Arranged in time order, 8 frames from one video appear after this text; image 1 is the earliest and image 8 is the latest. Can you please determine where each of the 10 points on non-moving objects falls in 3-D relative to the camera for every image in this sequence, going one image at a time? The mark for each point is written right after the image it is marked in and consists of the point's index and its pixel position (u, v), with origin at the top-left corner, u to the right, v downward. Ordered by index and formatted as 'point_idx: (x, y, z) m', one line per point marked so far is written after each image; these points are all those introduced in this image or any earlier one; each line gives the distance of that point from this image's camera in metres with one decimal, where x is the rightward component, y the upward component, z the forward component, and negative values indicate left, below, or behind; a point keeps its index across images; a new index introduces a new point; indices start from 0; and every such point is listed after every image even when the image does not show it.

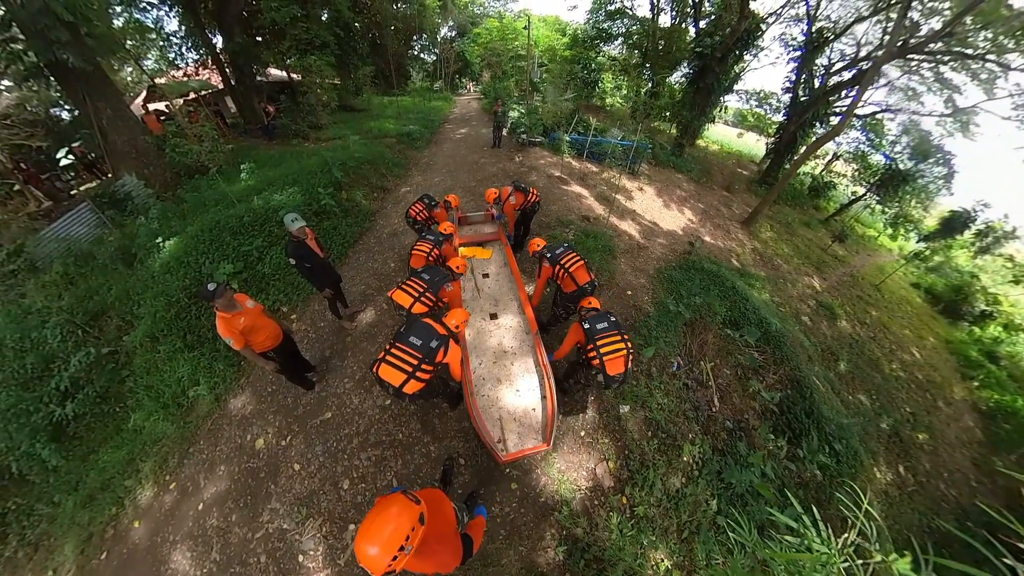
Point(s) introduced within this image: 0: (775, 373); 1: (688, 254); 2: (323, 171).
0: (+6.6, -2.1, +6.9) m
1: (+5.8, +1.0, +8.9) m
2: (-5.5, +3.4, +7.7) m
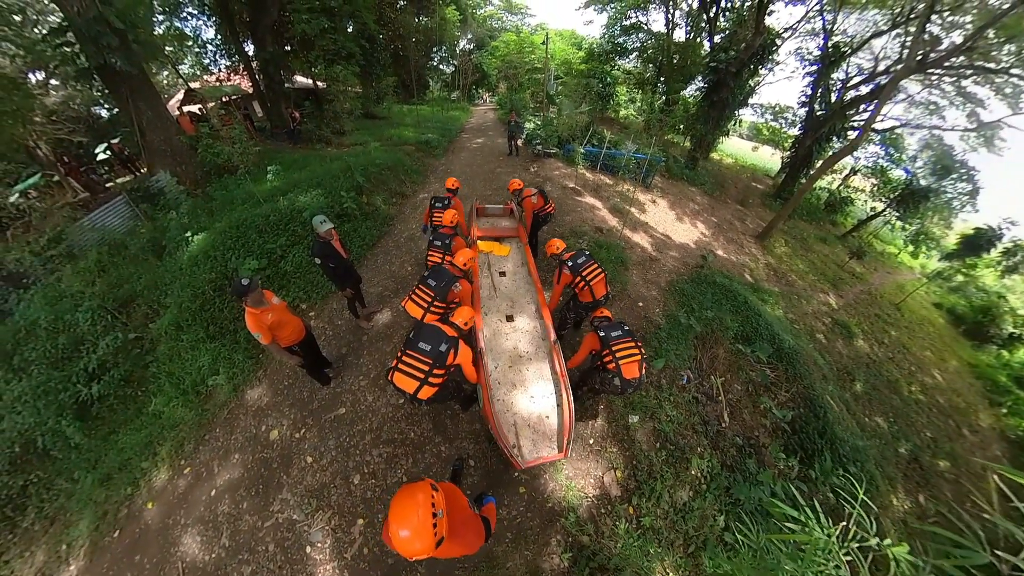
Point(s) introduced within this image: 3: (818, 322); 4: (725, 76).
0: (+6.8, -2.5, +6.8) m
1: (+6.1, +0.6, +8.9) m
2: (-5.1, +3.4, +8.1) m
3: (+13.3, -1.5, +11.9) m
4: (+12.1, +12.4, +15.6) m
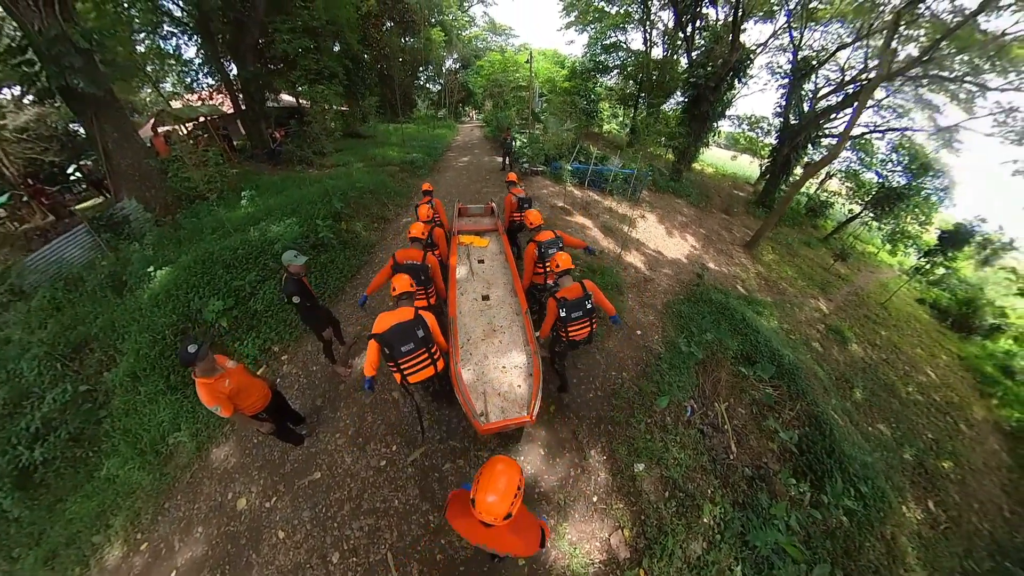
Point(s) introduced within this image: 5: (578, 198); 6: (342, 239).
0: (+6.7, -2.9, +6.6) m
1: (+5.8, +0.1, +8.7) m
2: (-5.5, +2.4, +7.7) m
3: (+13.0, -1.8, +11.8) m
4: (+11.2, +11.8, +16.1) m
5: (+2.8, +3.6, +10.9) m
6: (-4.6, +1.3, +7.2) m
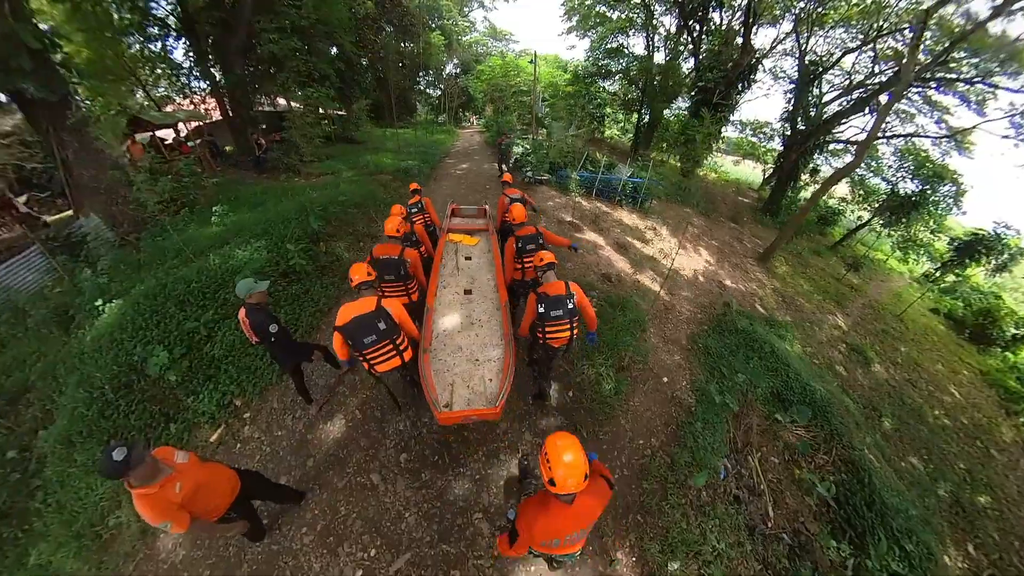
0: (+6.7, -3.6, +5.8) m
1: (+5.9, -0.6, +8.0) m
2: (-5.4, +1.7, +7.0) m
3: (+13.1, -2.6, +11.1) m
4: (+11.2, +11.1, +15.4) m
5: (+2.9, +2.9, +10.2) m
6: (-4.5, +0.6, +6.4) m
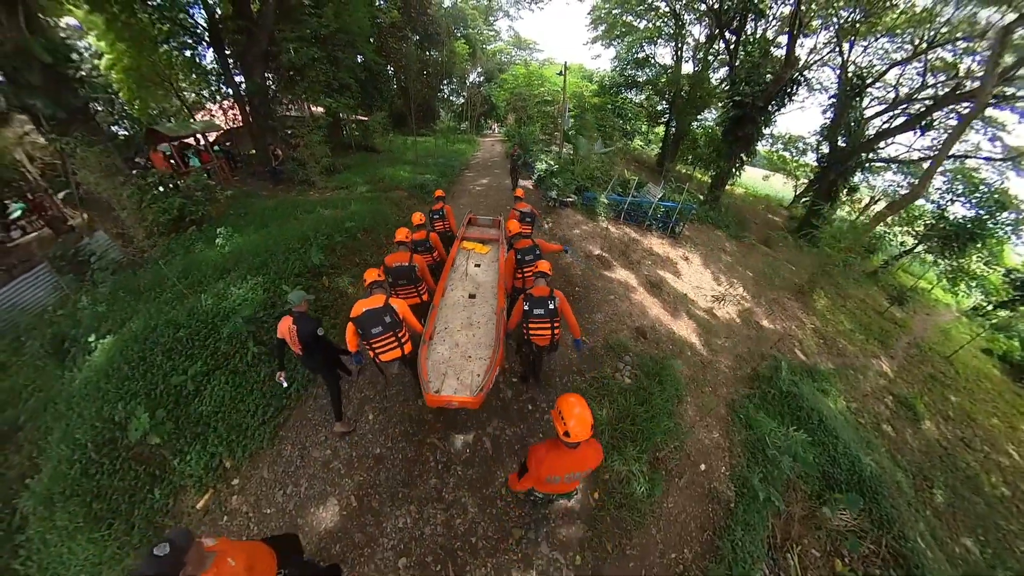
0: (+6.8, -5.0, +4.9) m
1: (+6.2, -2.0, +7.1) m
2: (-5.0, +1.0, +6.6) m
3: (+13.4, -4.3, +9.9) m
4: (+12.5, +9.4, +14.3) m
5: (+3.5, +1.7, +9.4) m
6: (-4.2, -0.2, +6.0) m
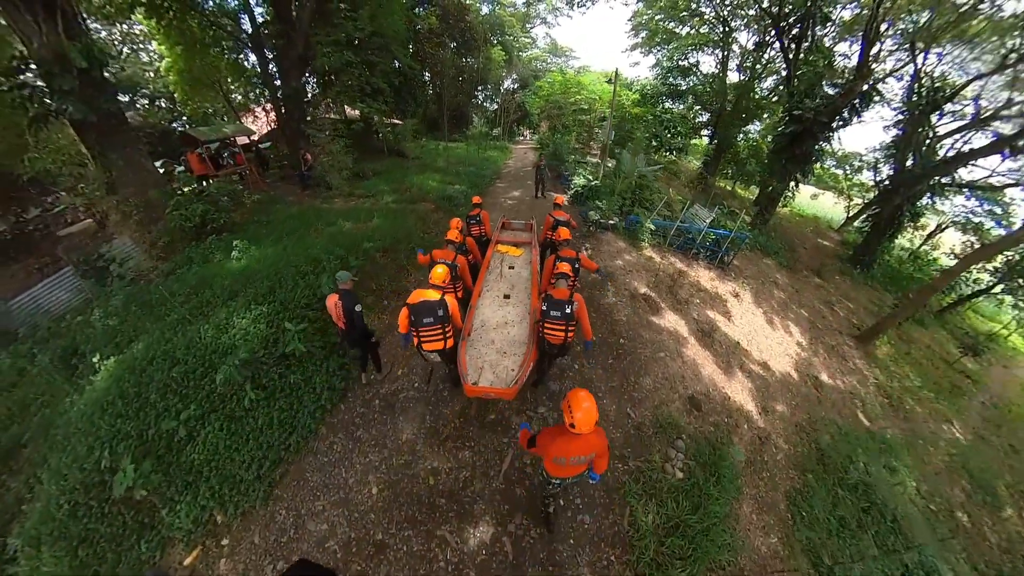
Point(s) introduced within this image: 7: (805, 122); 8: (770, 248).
0: (+6.8, -6.4, +3.8) m
1: (+6.6, -3.3, +6.0) m
2: (-4.4, +0.5, +6.2) m
3: (+13.7, -6.2, +8.4) m
4: (+14.1, +7.5, +12.8) m
5: (+4.3, +0.5, +8.5) m
6: (-3.7, -0.8, +5.6) m
7: (+13.8, +7.7, +12.8) m
8: (+13.4, +2.0, +14.2) m
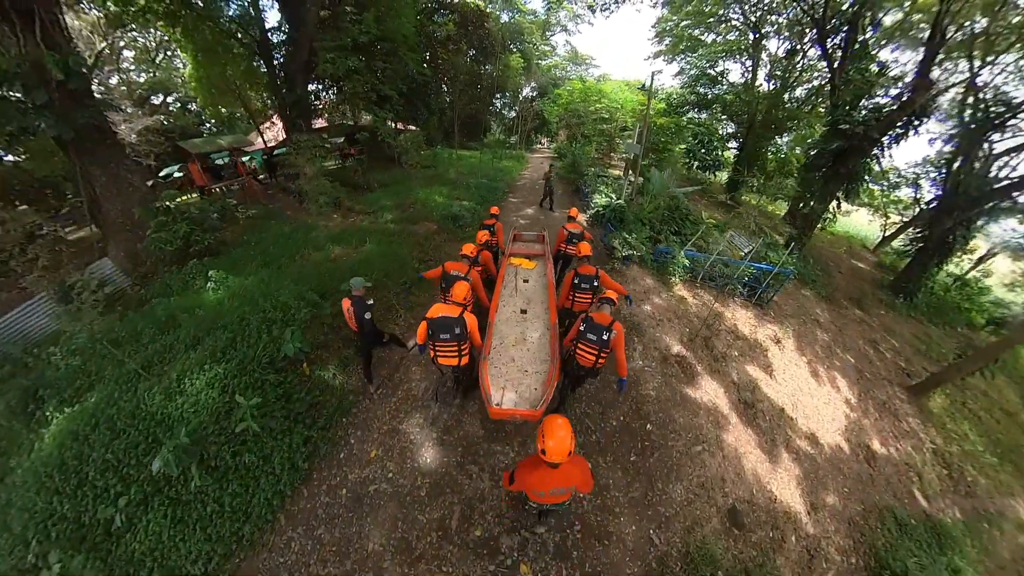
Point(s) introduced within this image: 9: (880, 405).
0: (+6.5, -7.7, +2.7) m
1: (+6.5, -4.6, +5.0) m
2: (-4.3, -0.4, +5.6) m
3: (+13.6, -7.8, +7.0) m
4: (+14.7, +5.8, +11.5) m
5: (+4.4, -0.7, +7.6) m
6: (-3.7, -1.7, +4.9) m
7: (+14.4, +6.1, +11.5) m
8: (+13.8, +0.3, +12.9) m
9: (+11.7, -3.8, +8.8) m
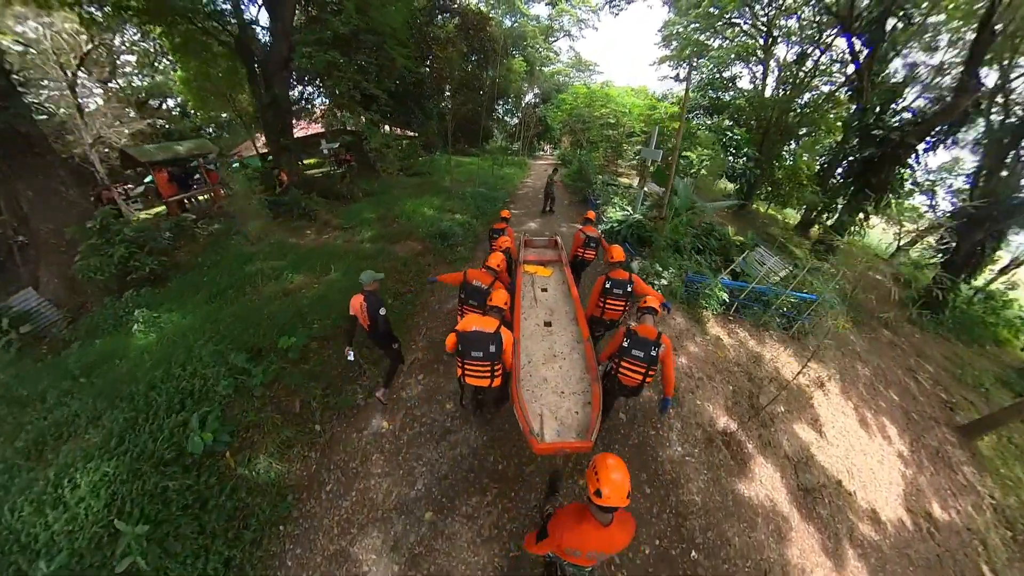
0: (+6.3, -8.5, +1.5) m
1: (+6.3, -5.5, +3.8) m
2: (-4.4, -1.1, +4.6) m
3: (+13.4, -8.7, +5.7) m
4: (+14.7, +4.9, +10.4) m
5: (+4.3, -1.6, +6.4) m
6: (-3.8, -2.4, +3.9) m
7: (+14.4, +5.1, +10.3) m
8: (+13.8, -0.6, +11.7) m
9: (+11.6, -4.7, +7.6) m
